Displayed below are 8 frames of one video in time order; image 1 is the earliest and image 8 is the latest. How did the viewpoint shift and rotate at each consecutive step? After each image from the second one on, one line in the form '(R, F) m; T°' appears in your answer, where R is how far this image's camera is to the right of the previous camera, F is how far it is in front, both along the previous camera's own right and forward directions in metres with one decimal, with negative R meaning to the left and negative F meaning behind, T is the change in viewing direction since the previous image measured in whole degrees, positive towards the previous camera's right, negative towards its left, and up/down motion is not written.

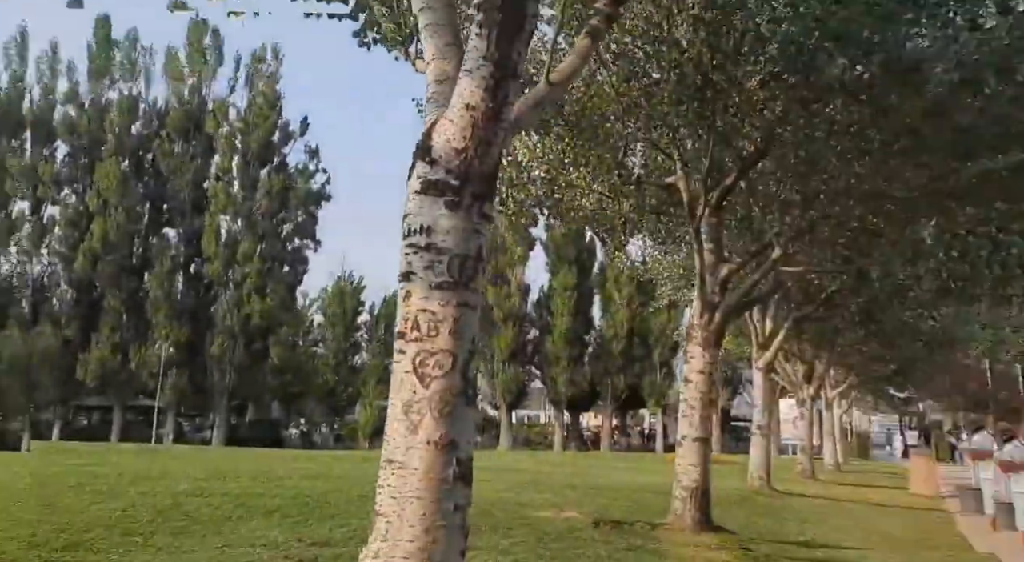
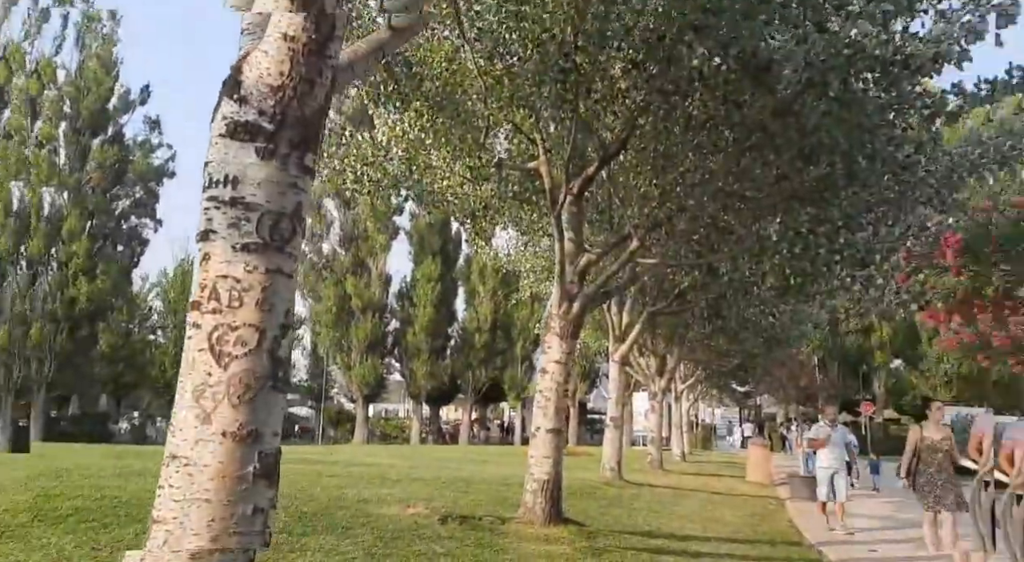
(+0.1, +0.4) m; +9°
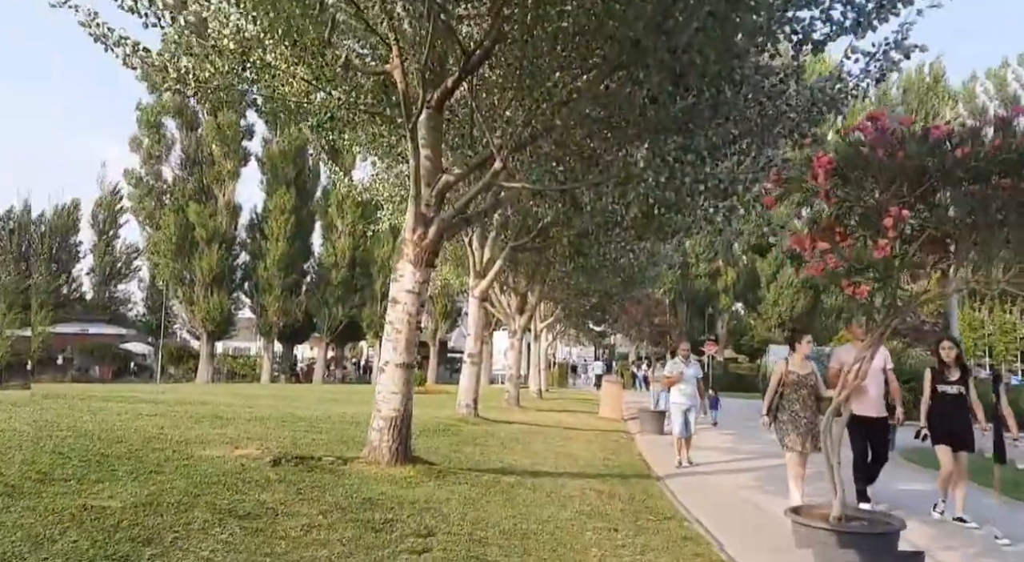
(+0.2, +0.7) m; +9°
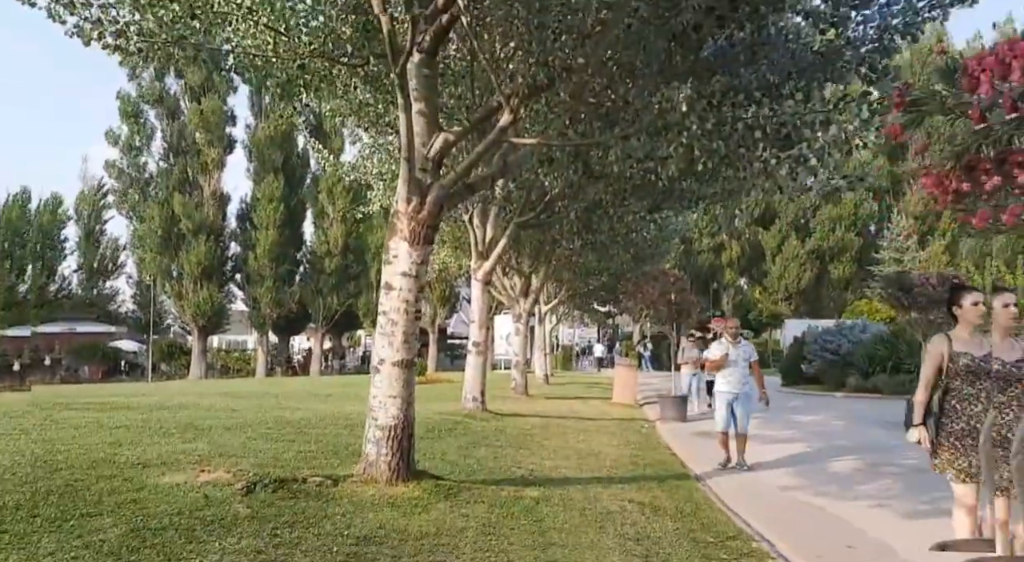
(-0.2, +1.5) m; 0°
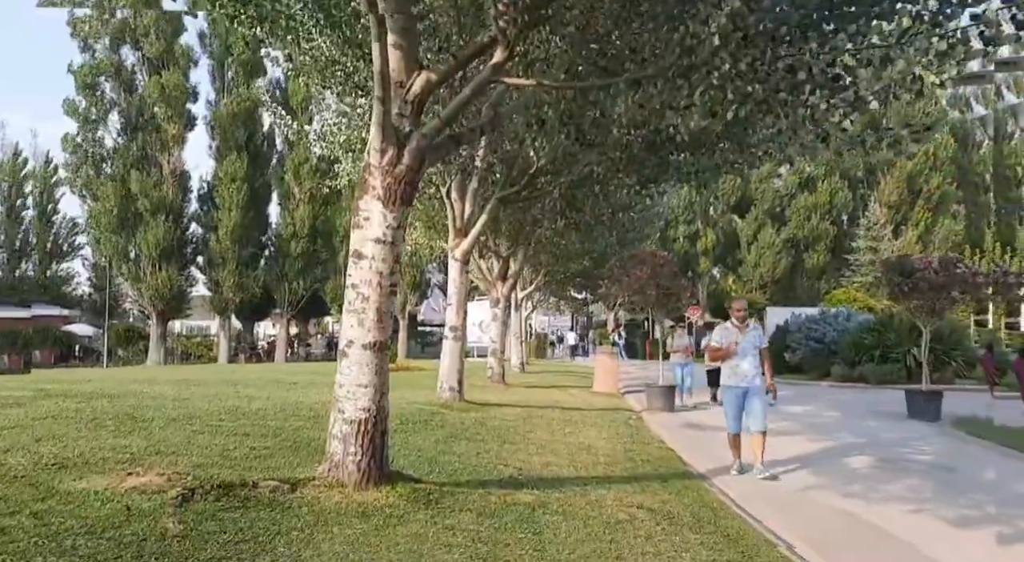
(-0.2, +1.2) m; +2°
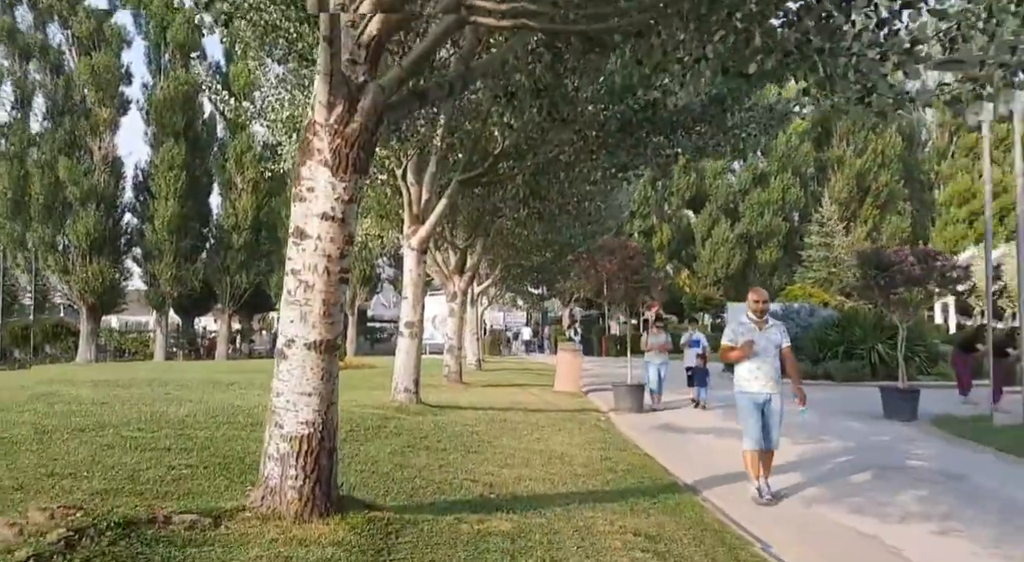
(-0.2, +1.1) m; +3°
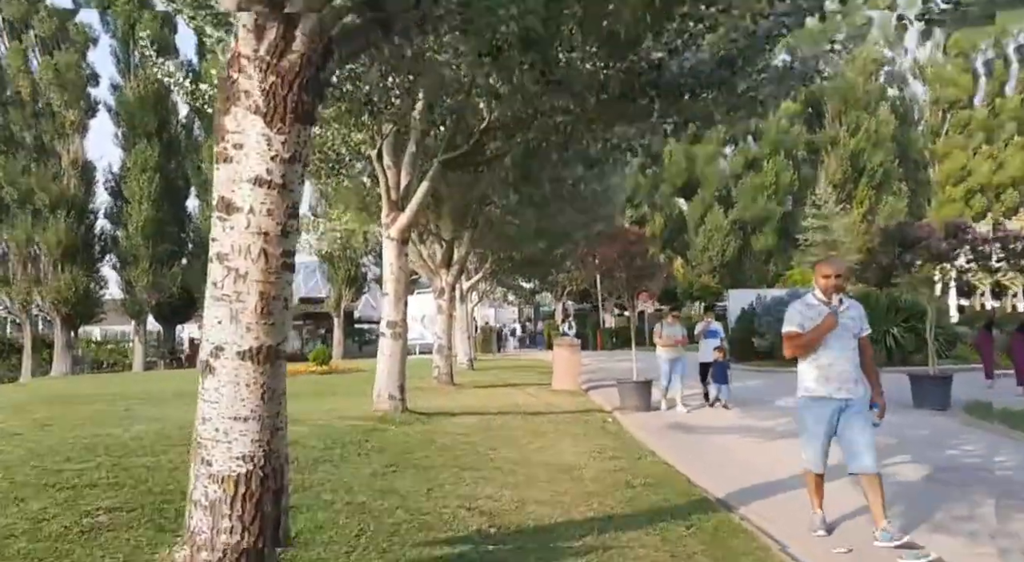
(0.0, +1.3) m; +1°
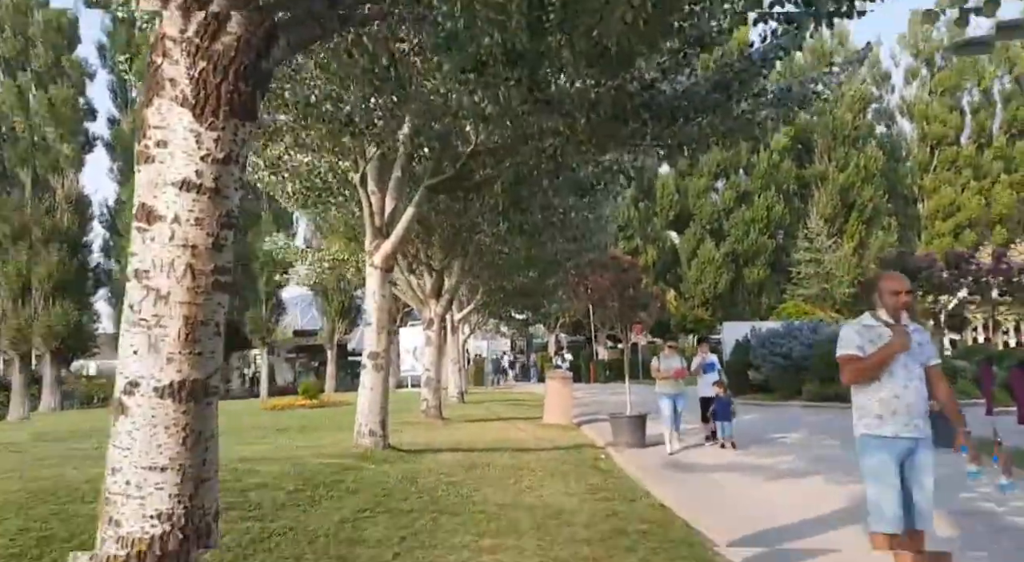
(+0.1, +0.6) m; 0°
